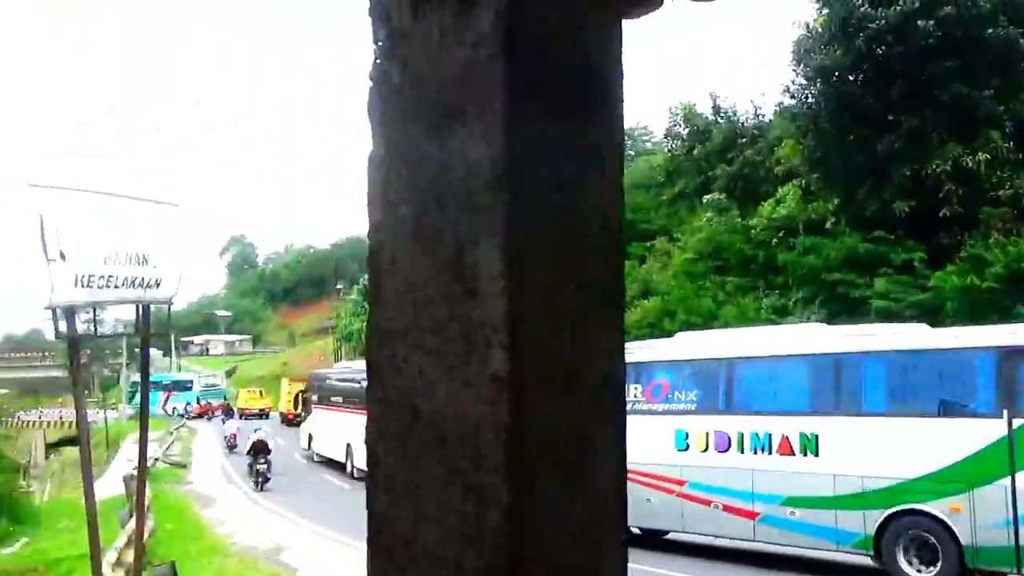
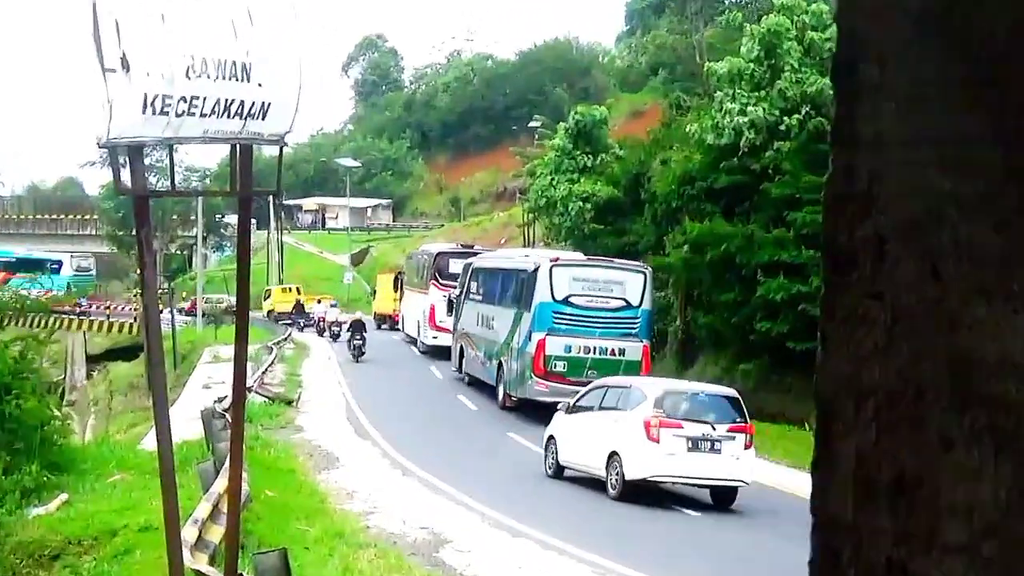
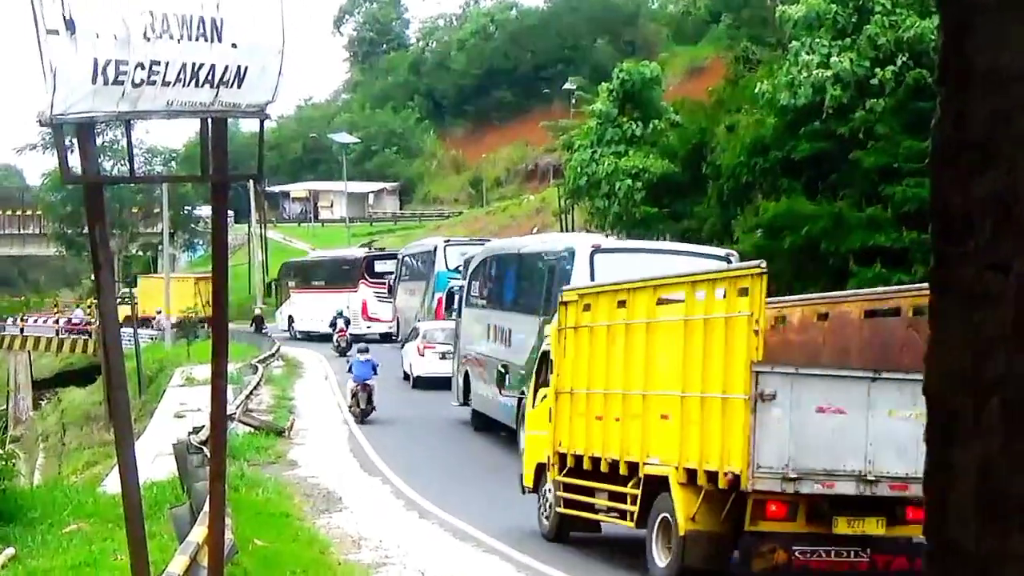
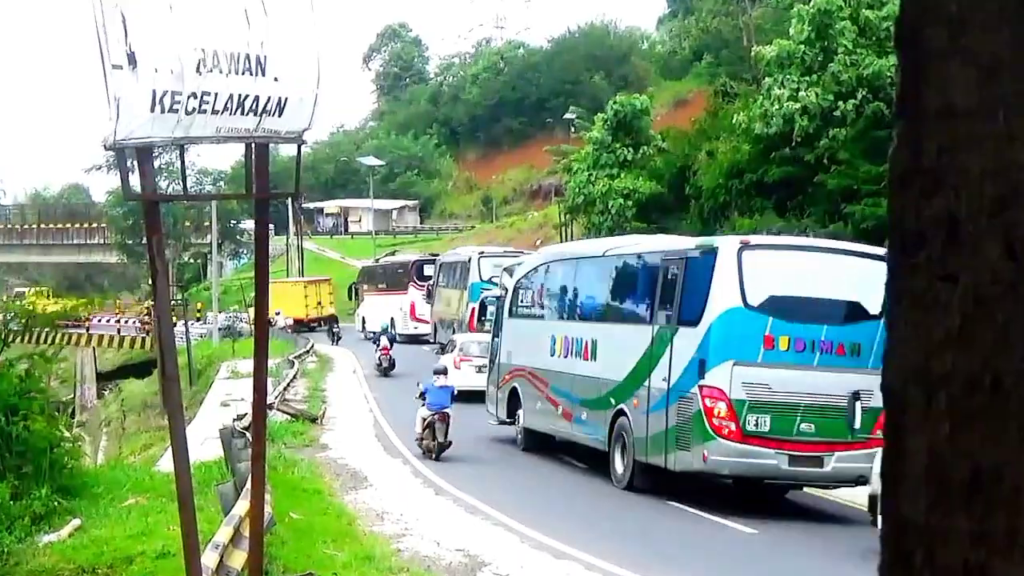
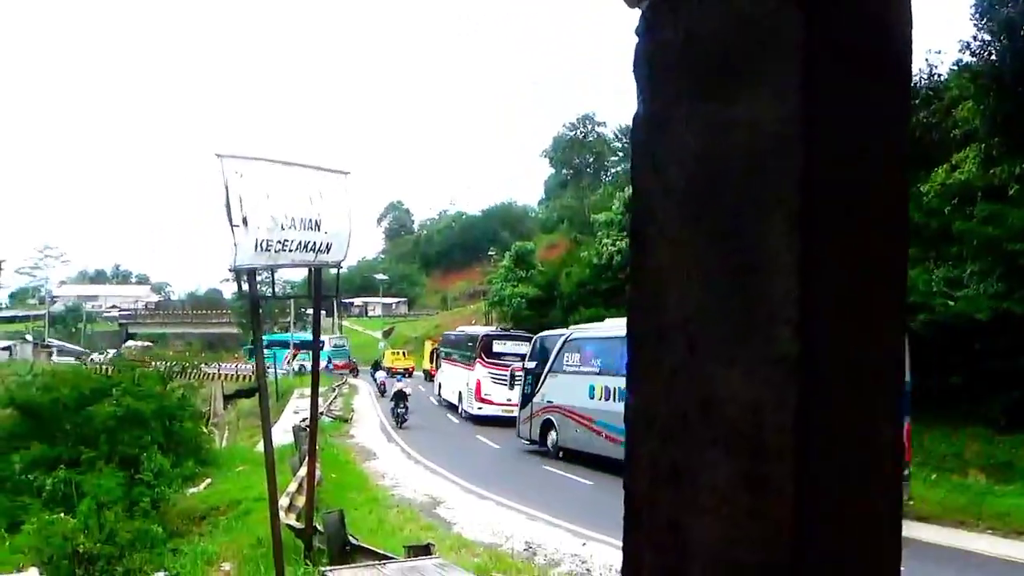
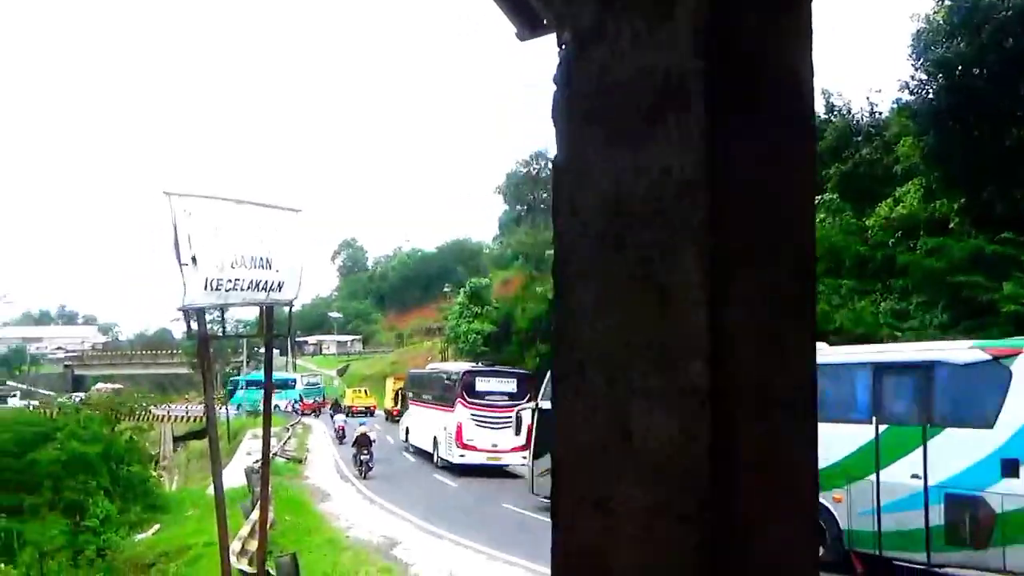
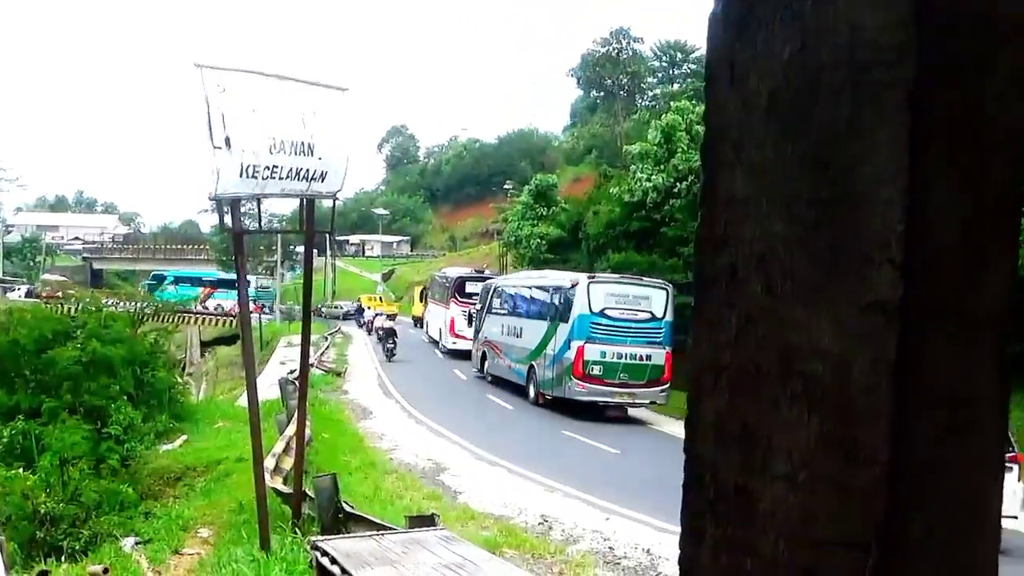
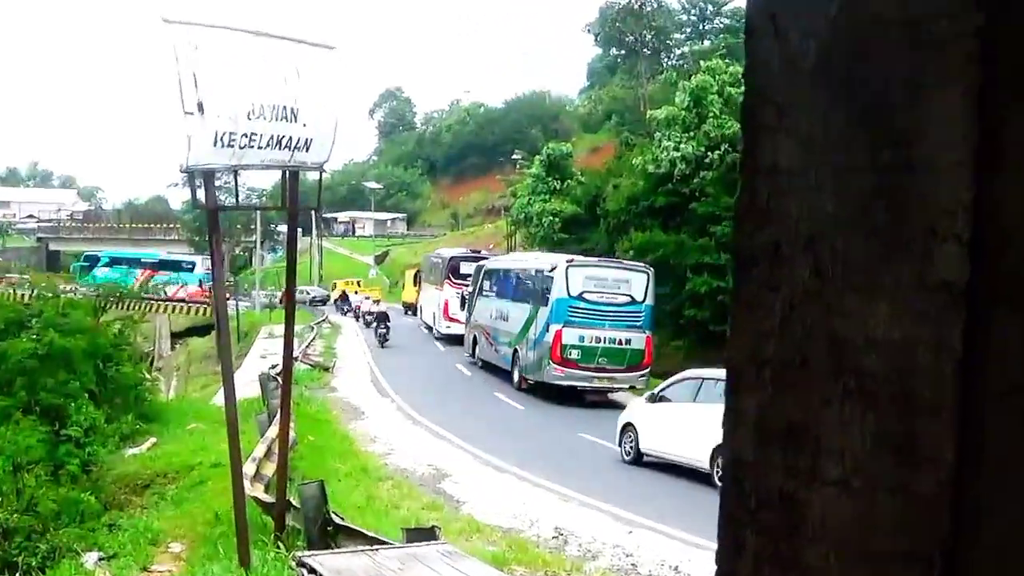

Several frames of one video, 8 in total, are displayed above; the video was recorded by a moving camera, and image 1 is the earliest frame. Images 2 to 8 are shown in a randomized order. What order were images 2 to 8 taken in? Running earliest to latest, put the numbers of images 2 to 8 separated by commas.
6, 5, 7, 8, 2, 4, 3
